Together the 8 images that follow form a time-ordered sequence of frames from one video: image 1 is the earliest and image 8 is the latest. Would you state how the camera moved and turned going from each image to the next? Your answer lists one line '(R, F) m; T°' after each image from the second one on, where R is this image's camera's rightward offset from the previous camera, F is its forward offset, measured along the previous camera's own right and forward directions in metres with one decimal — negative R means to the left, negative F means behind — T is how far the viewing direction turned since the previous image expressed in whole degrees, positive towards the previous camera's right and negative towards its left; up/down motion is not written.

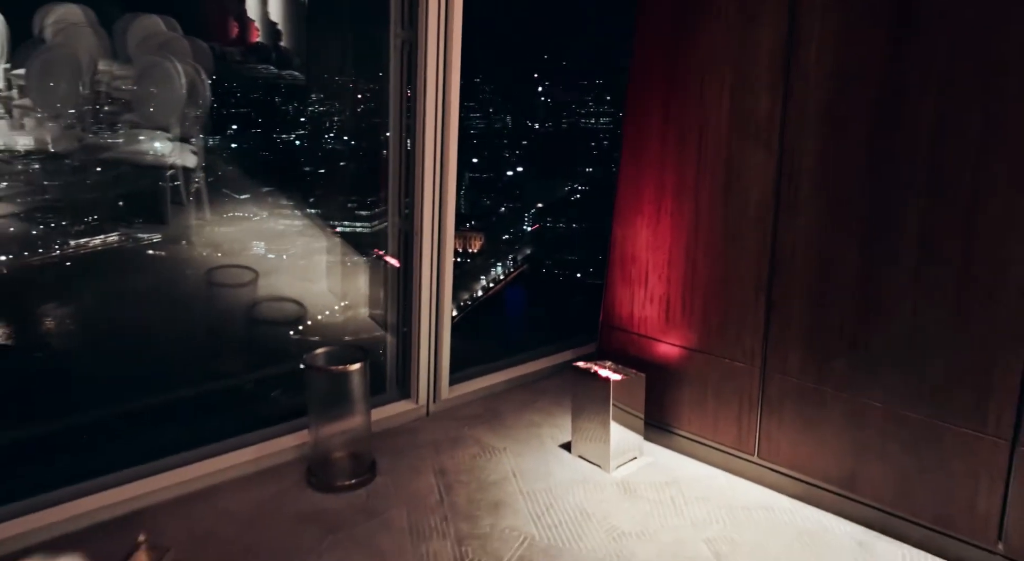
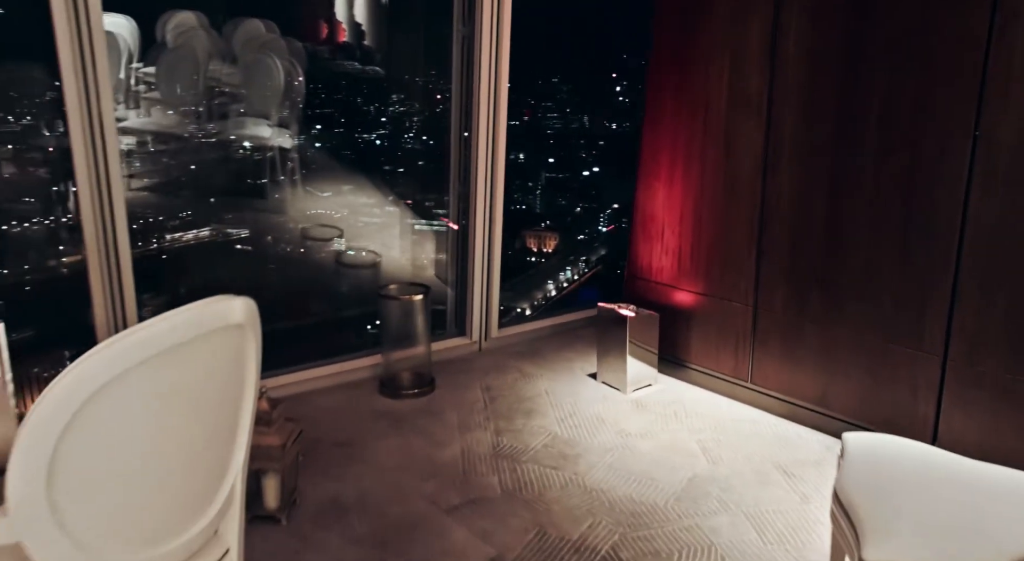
(+0.2, -0.5) m; -6°
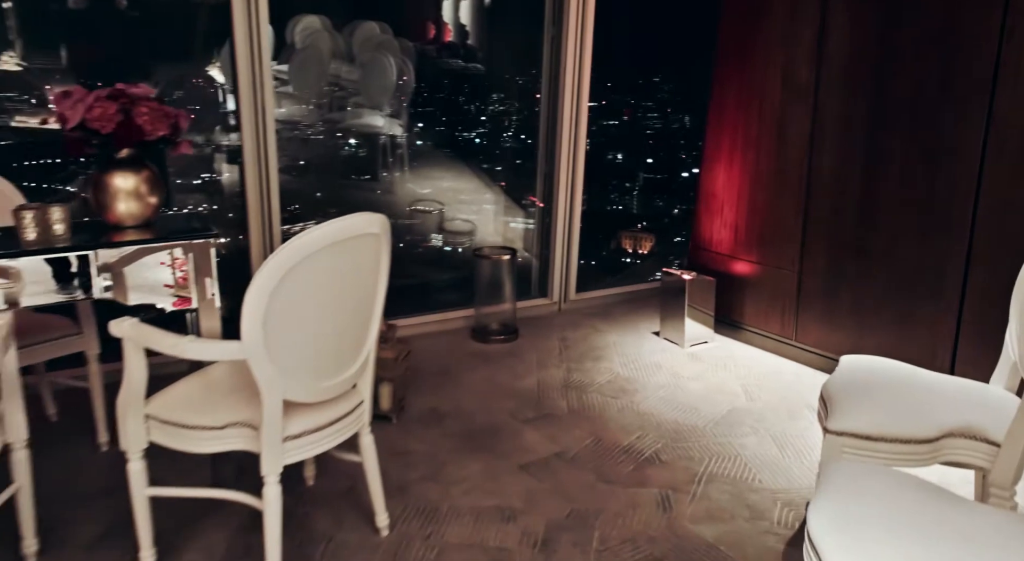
(+0.1, -0.5) m; -8°
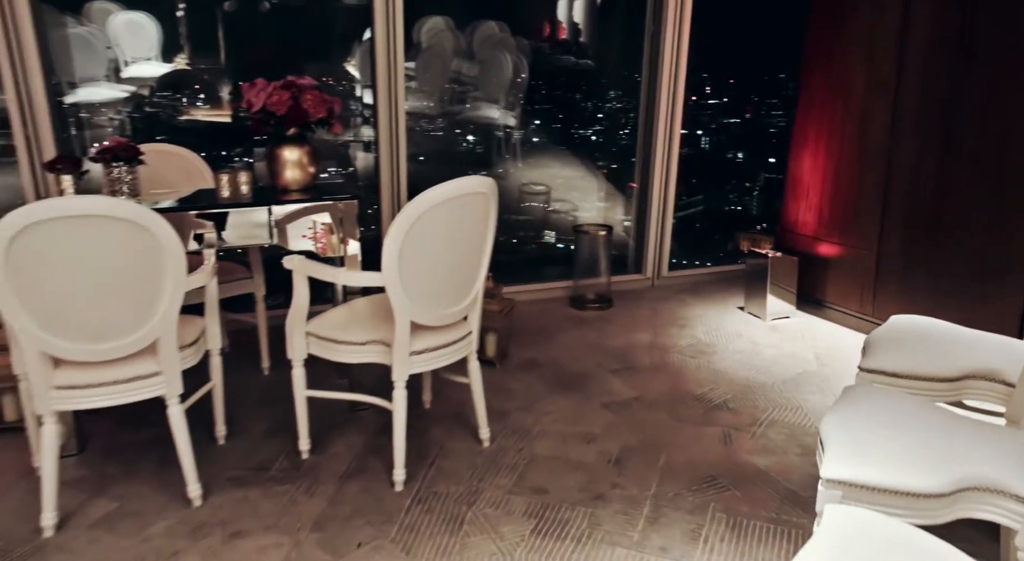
(+0.1, -0.4) m; -9°
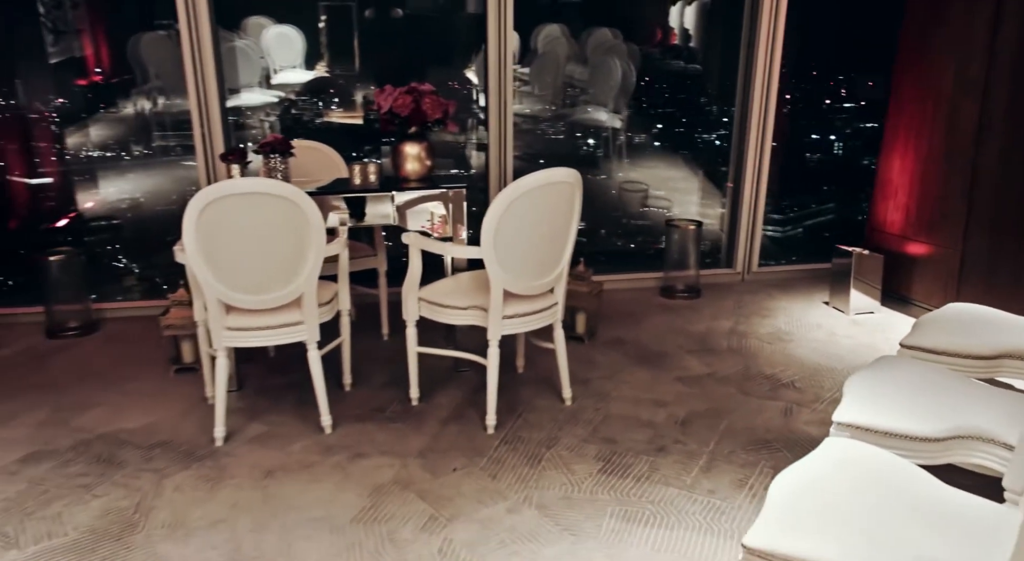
(+0.1, -0.3) m; -9°
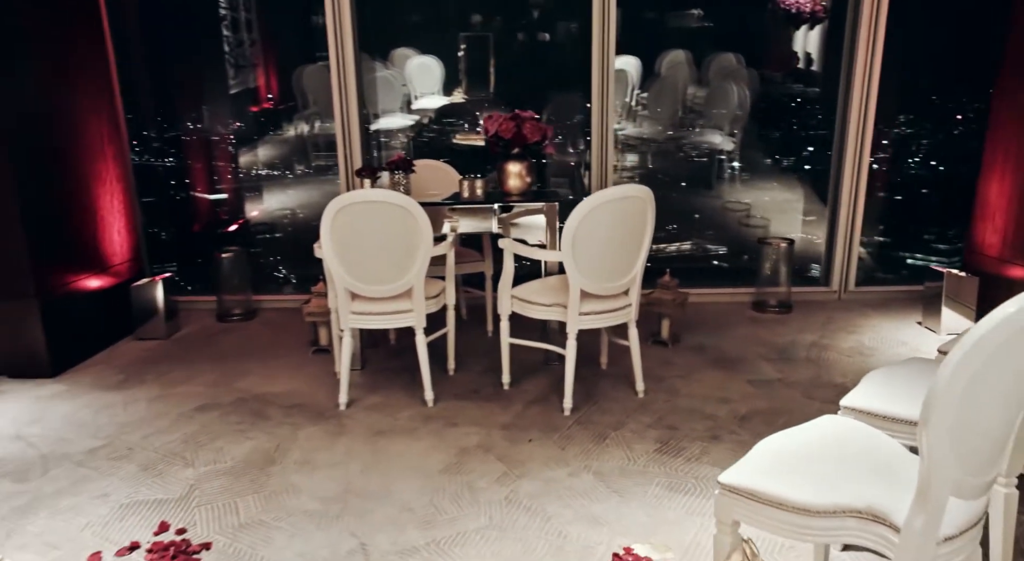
(+0.2, -0.4) m; -11°
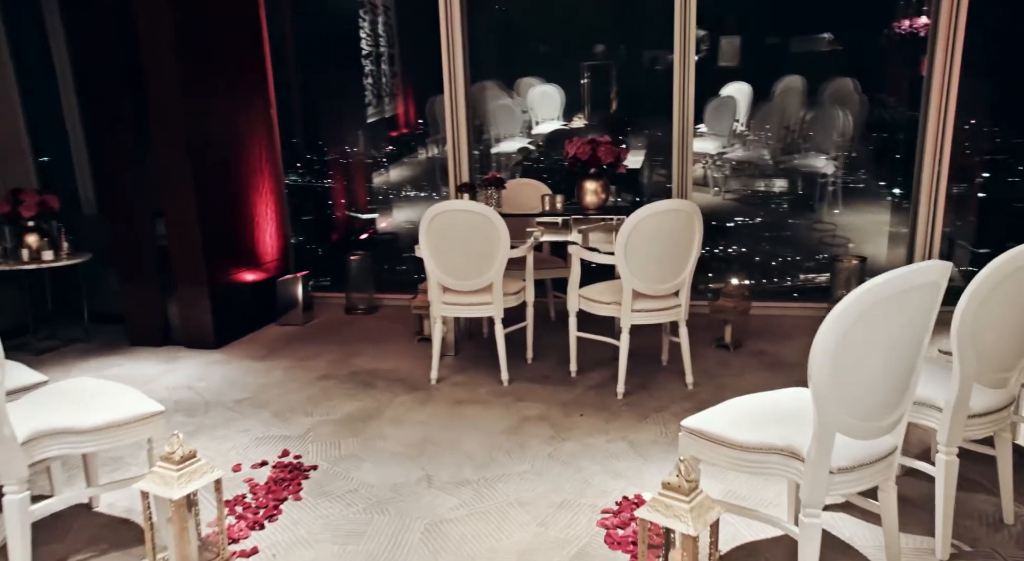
(+0.3, -0.5) m; -11°
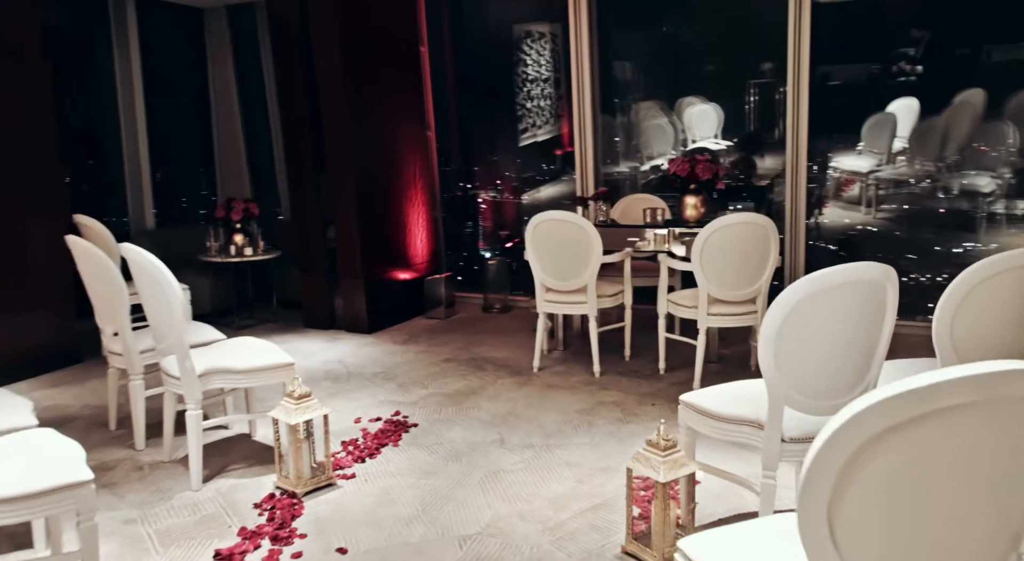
(+0.5, -0.4) m; -15°
